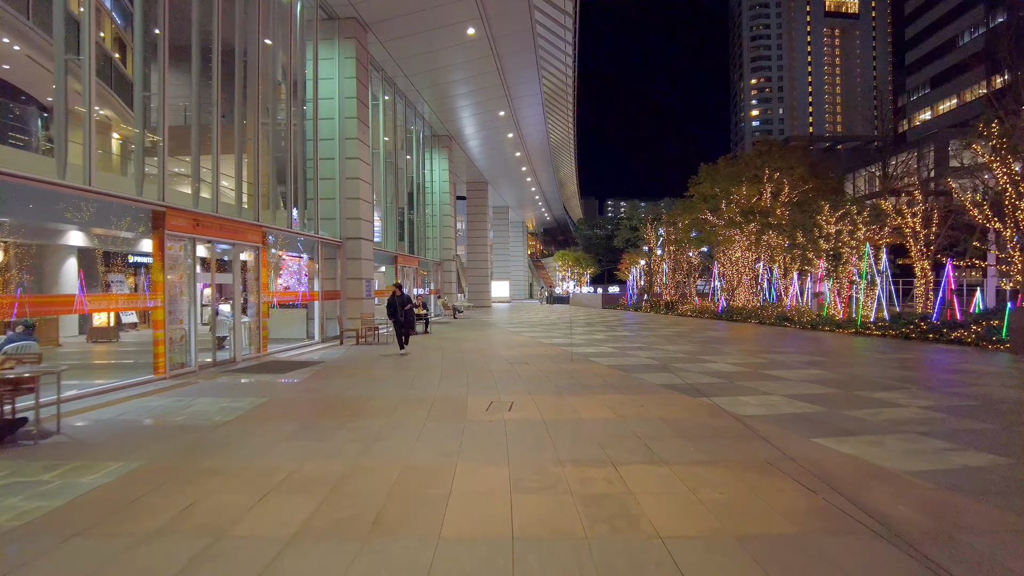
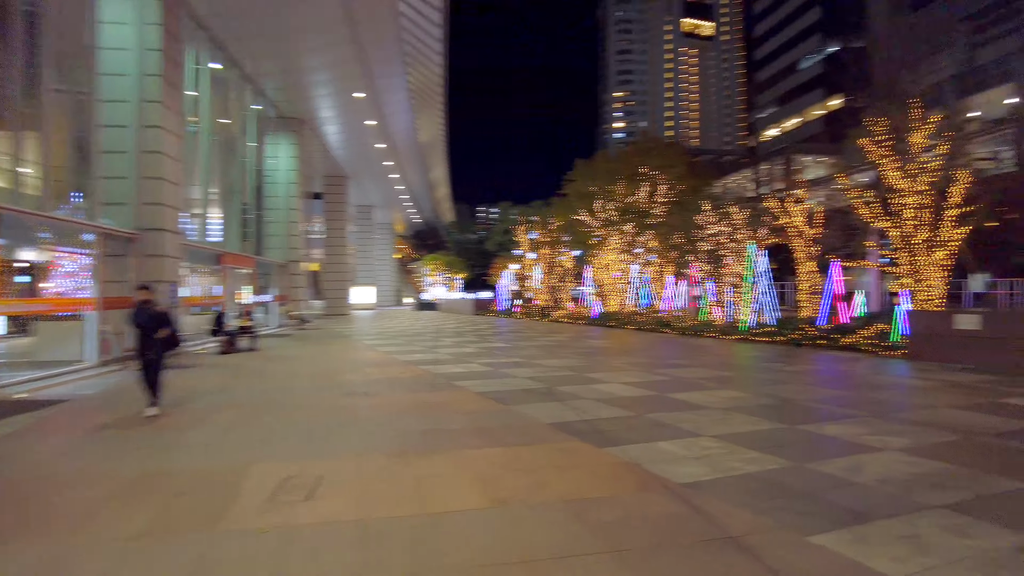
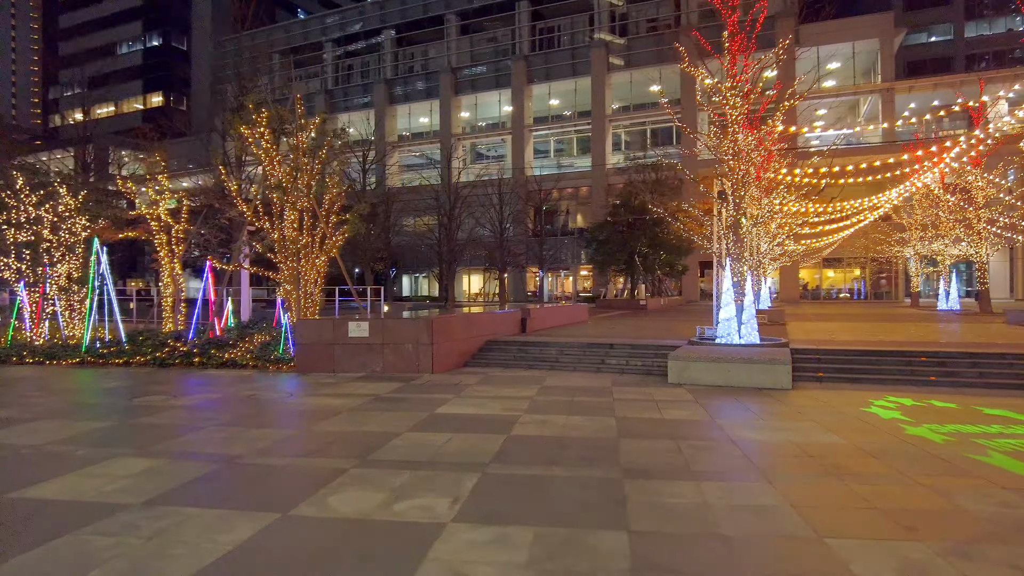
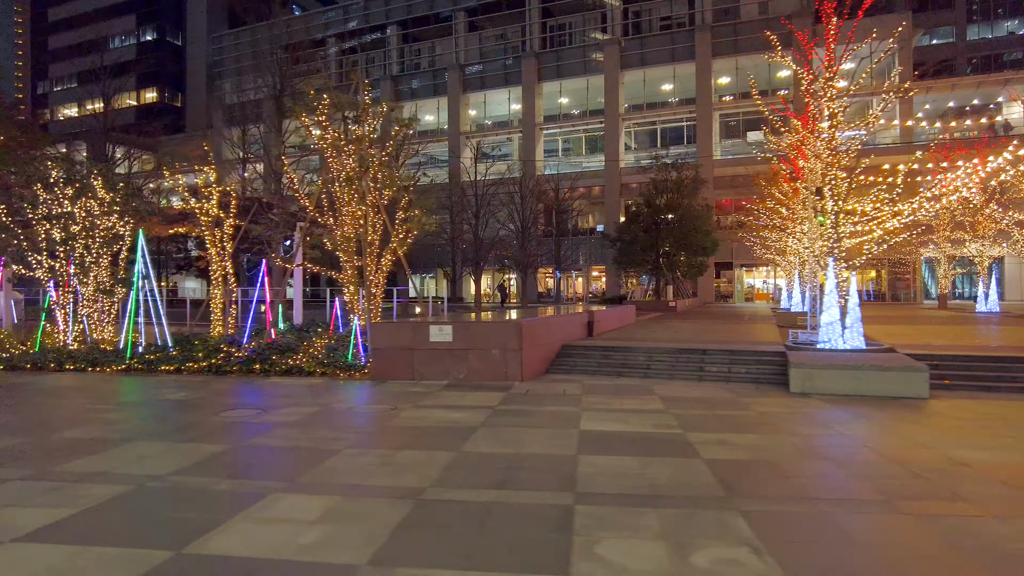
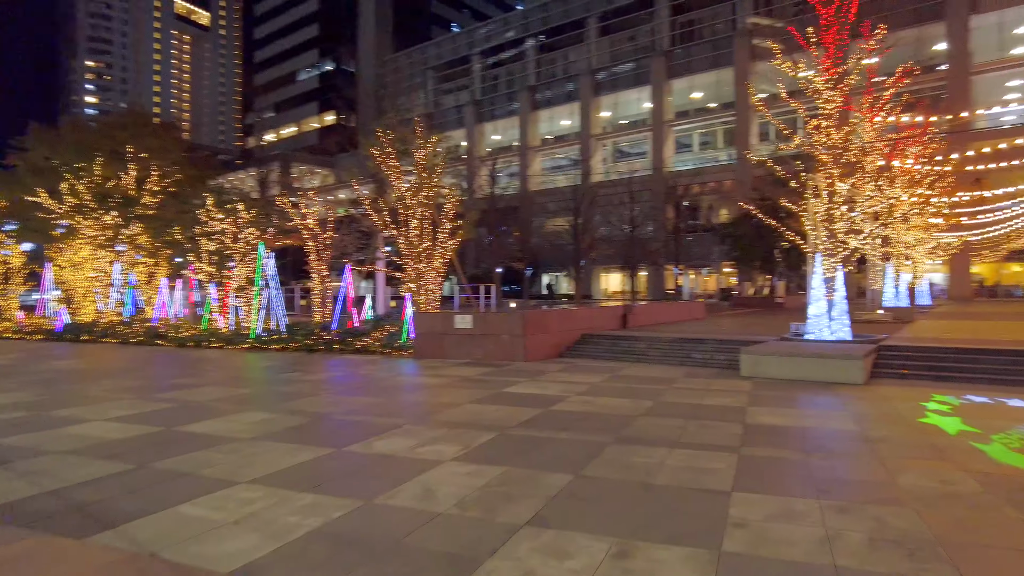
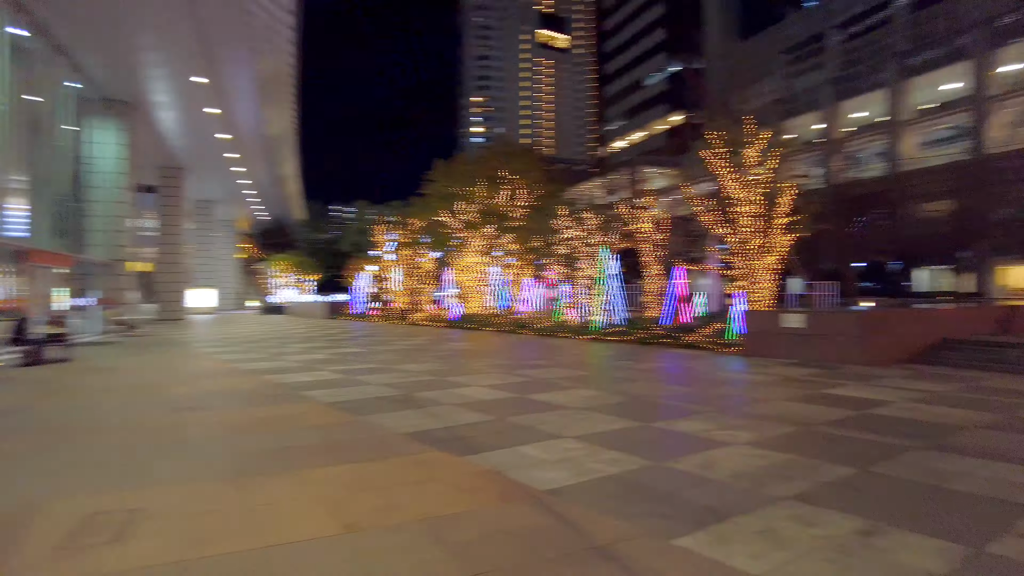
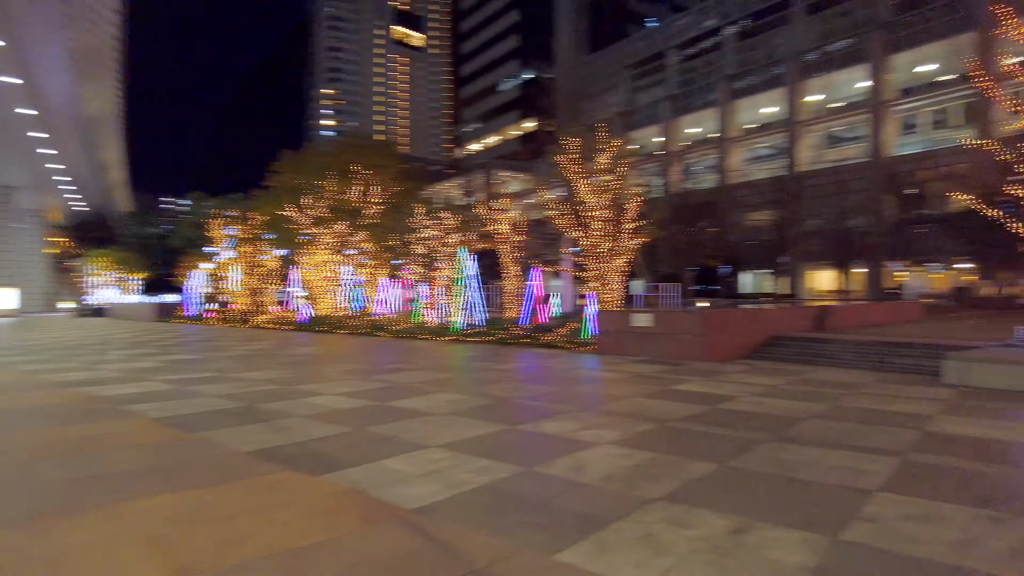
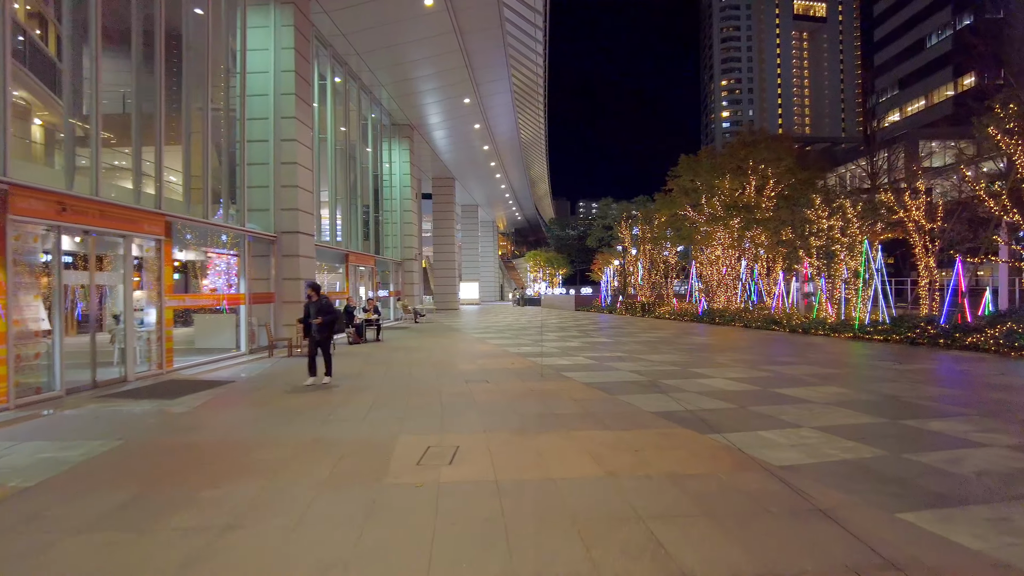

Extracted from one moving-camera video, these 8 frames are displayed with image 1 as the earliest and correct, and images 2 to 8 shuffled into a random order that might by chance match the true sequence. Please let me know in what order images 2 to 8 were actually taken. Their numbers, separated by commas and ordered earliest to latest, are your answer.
8, 2, 6, 7, 5, 3, 4
